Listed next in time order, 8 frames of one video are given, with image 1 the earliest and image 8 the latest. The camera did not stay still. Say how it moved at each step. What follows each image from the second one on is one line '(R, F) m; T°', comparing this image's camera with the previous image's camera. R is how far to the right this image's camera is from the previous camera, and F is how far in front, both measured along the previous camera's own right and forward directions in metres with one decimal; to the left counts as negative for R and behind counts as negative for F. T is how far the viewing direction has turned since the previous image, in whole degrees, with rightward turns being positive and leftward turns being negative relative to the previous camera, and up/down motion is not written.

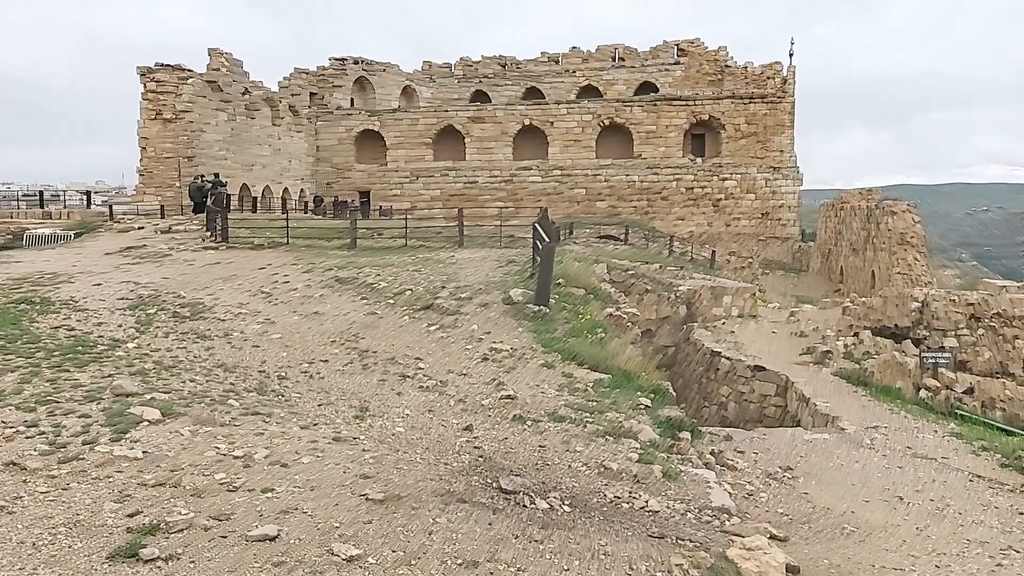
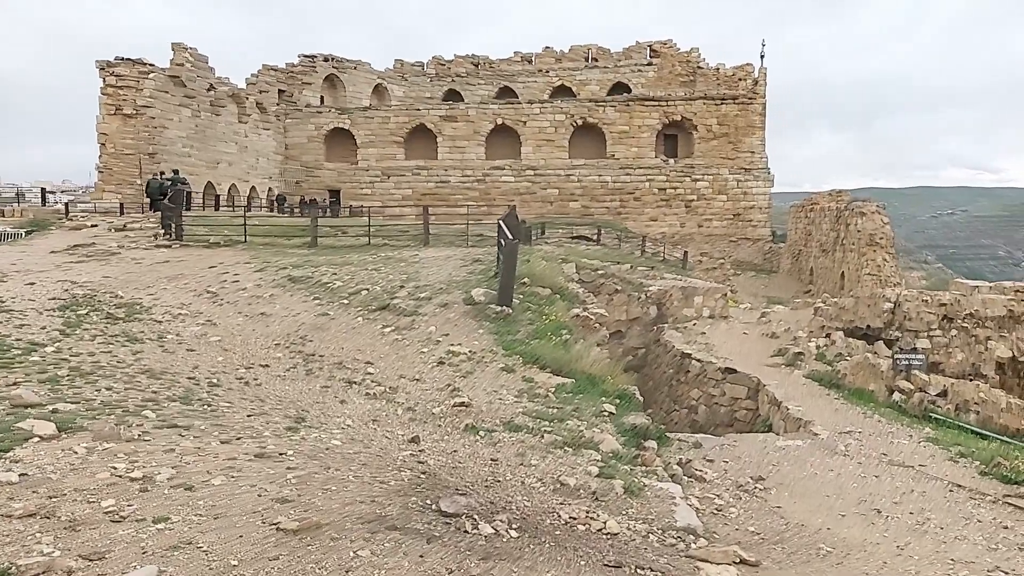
(+0.2, +0.4) m; +2°
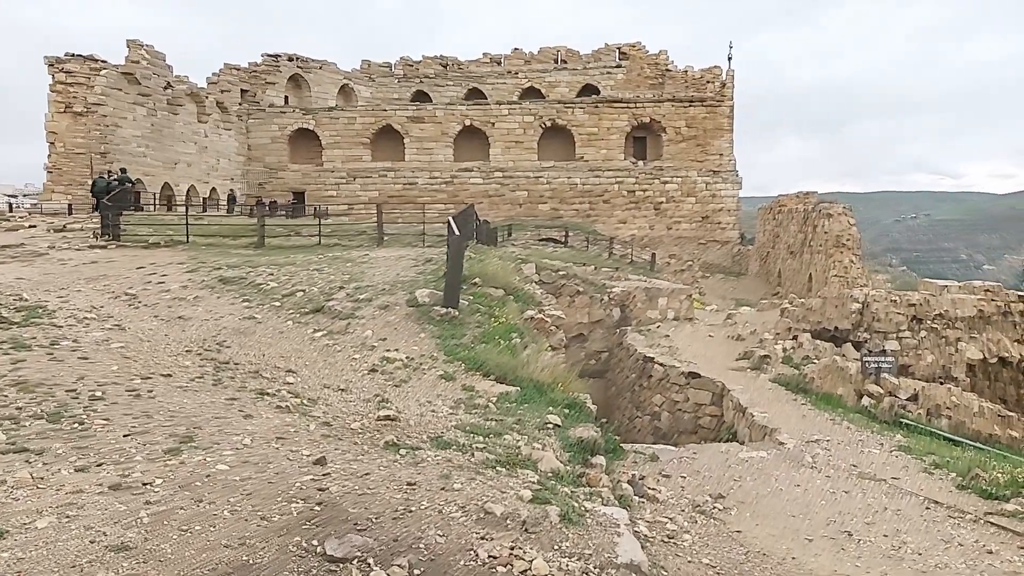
(+0.3, +0.6) m; +2°
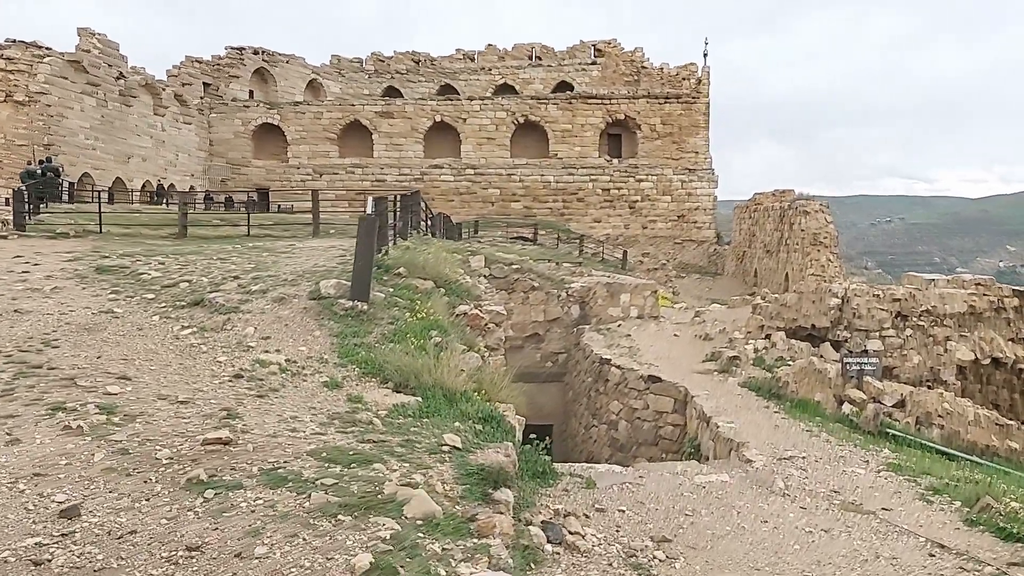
(+0.6, +1.3) m; +2°
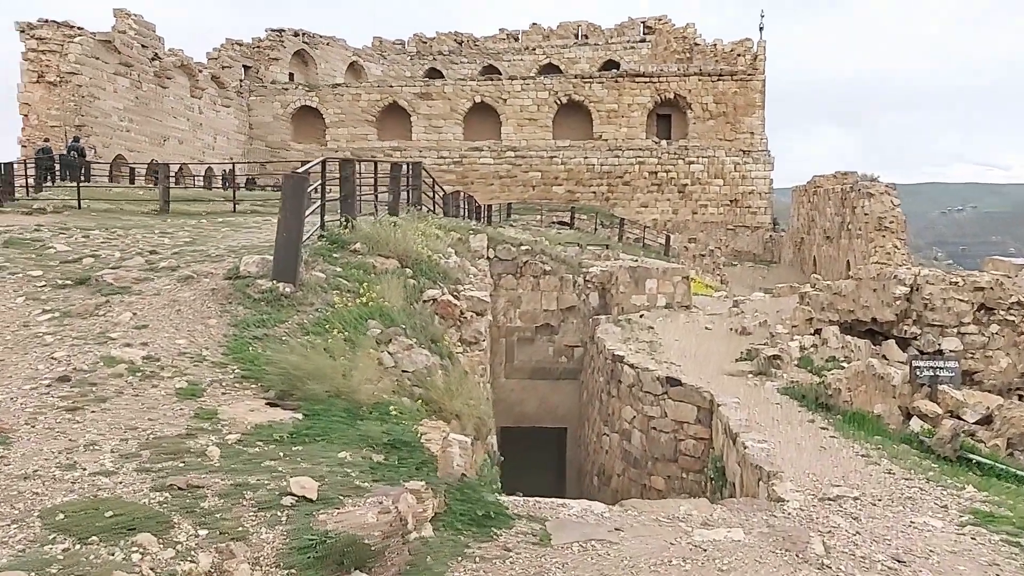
(+0.7, +1.5) m; -4°
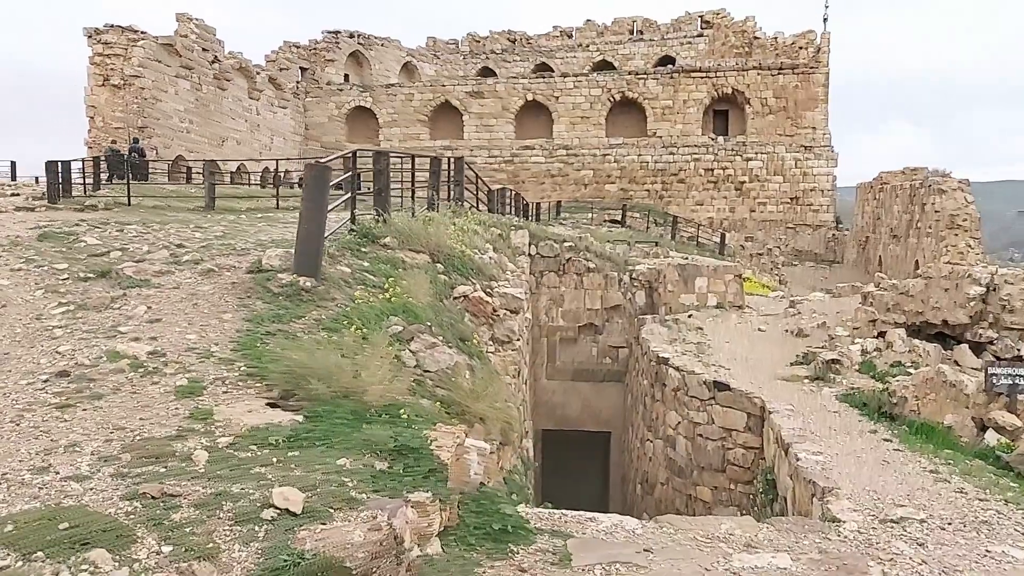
(+0.2, +0.3) m; -4°
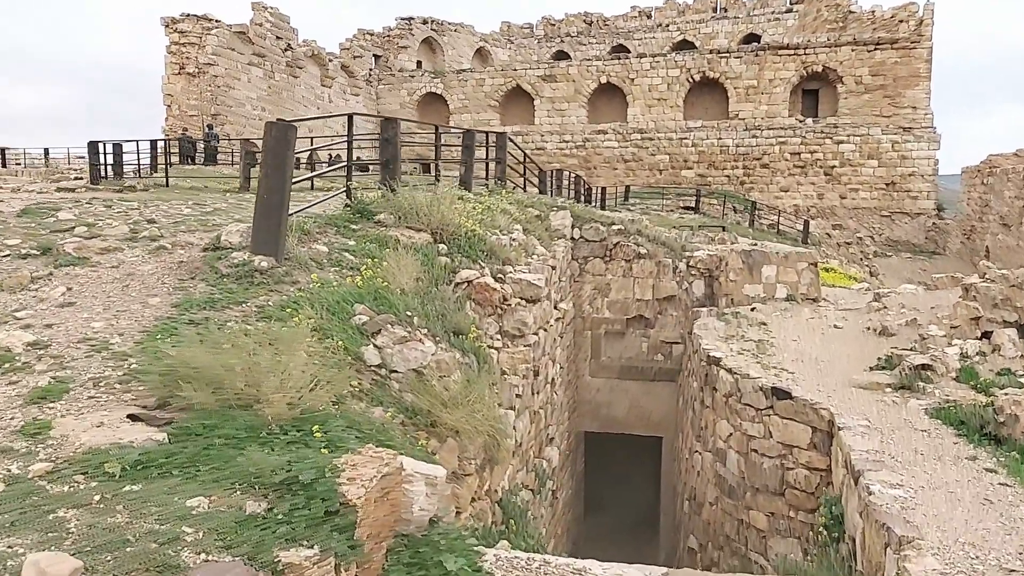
(+0.5, +1.0) m; -6°
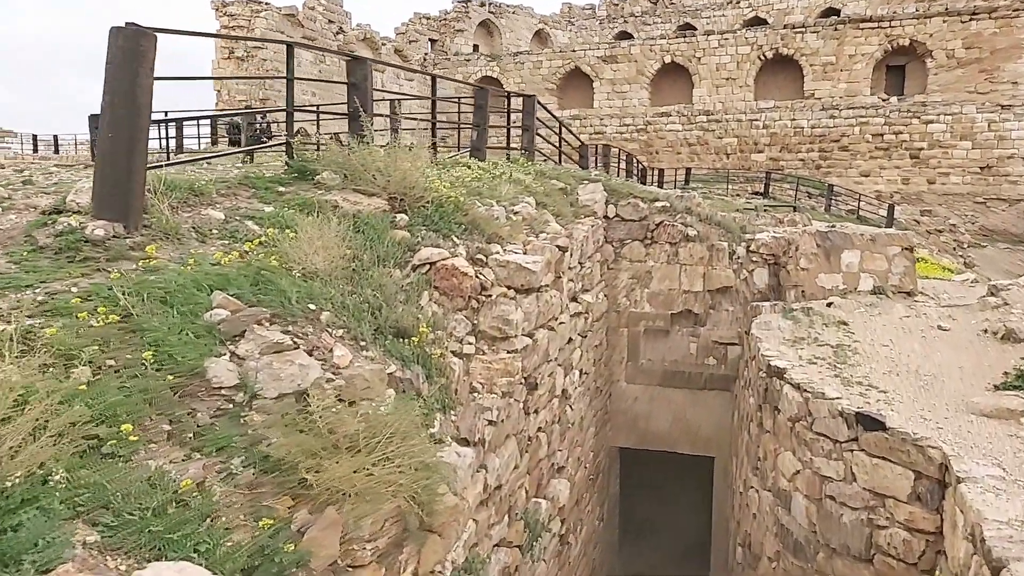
(+0.5, +1.5) m; -5°
